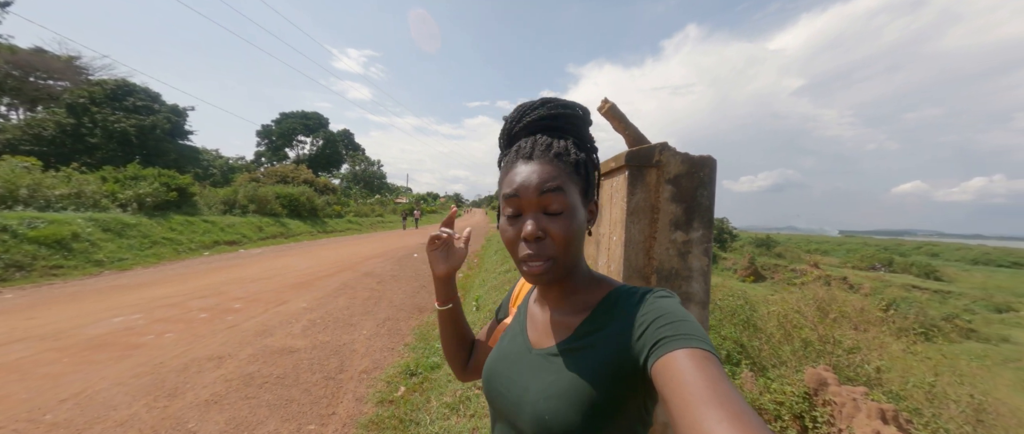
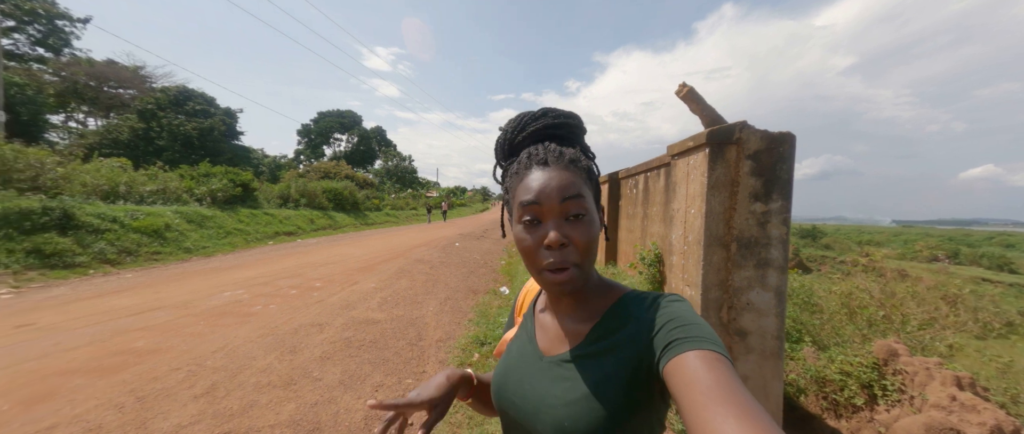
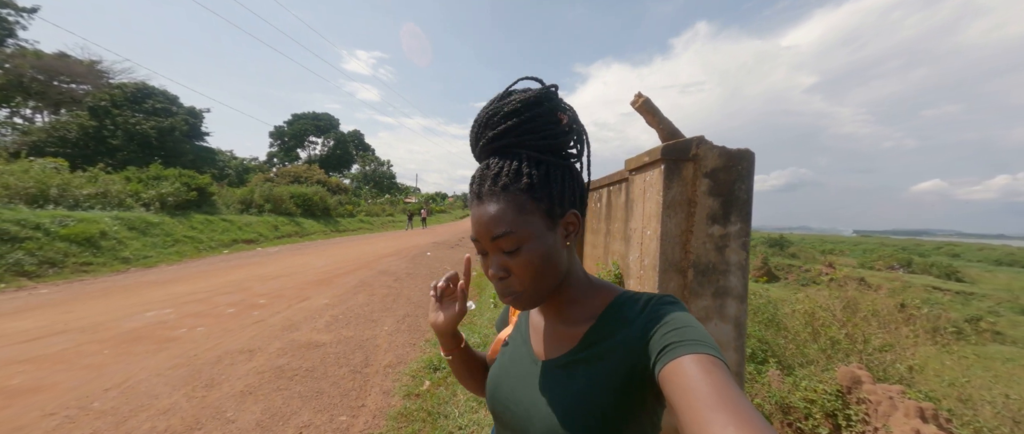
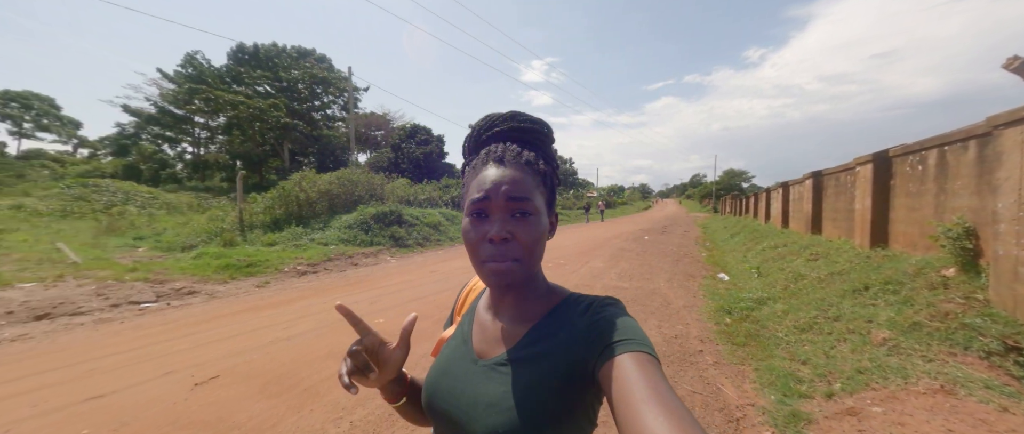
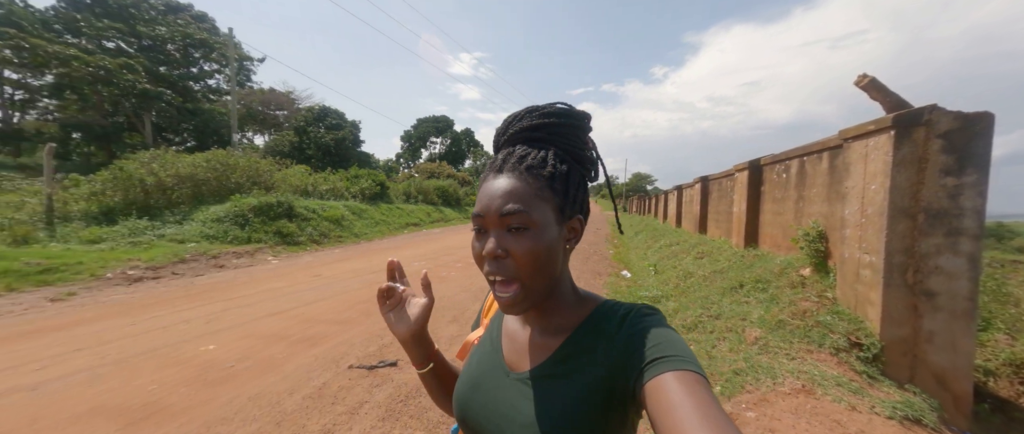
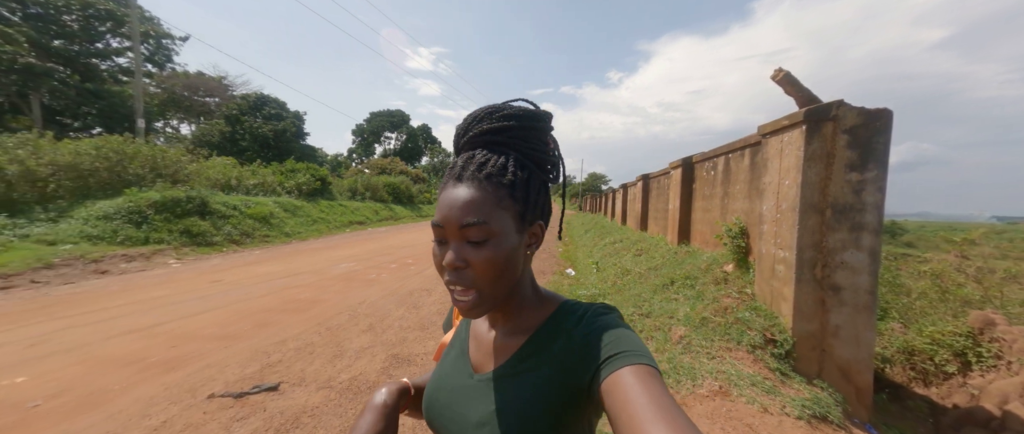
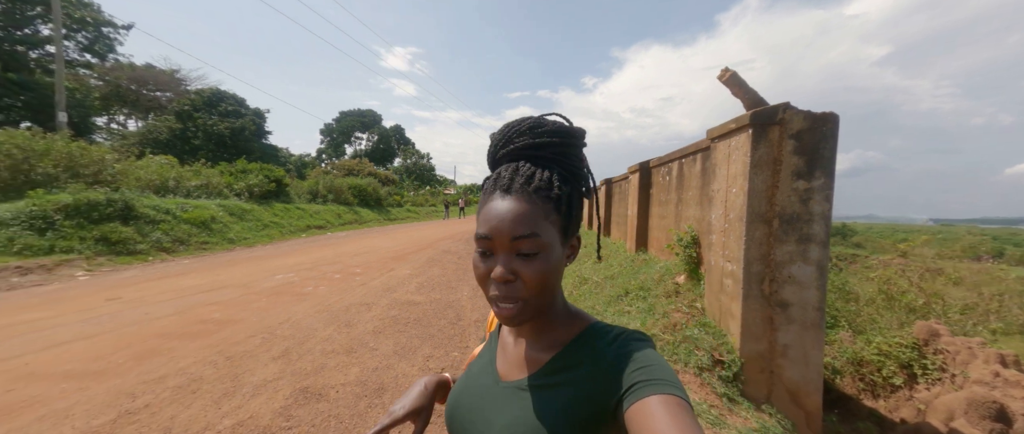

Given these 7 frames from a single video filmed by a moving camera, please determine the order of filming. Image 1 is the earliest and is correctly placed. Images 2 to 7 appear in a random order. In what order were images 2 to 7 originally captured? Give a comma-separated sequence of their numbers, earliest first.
3, 2, 7, 6, 5, 4
